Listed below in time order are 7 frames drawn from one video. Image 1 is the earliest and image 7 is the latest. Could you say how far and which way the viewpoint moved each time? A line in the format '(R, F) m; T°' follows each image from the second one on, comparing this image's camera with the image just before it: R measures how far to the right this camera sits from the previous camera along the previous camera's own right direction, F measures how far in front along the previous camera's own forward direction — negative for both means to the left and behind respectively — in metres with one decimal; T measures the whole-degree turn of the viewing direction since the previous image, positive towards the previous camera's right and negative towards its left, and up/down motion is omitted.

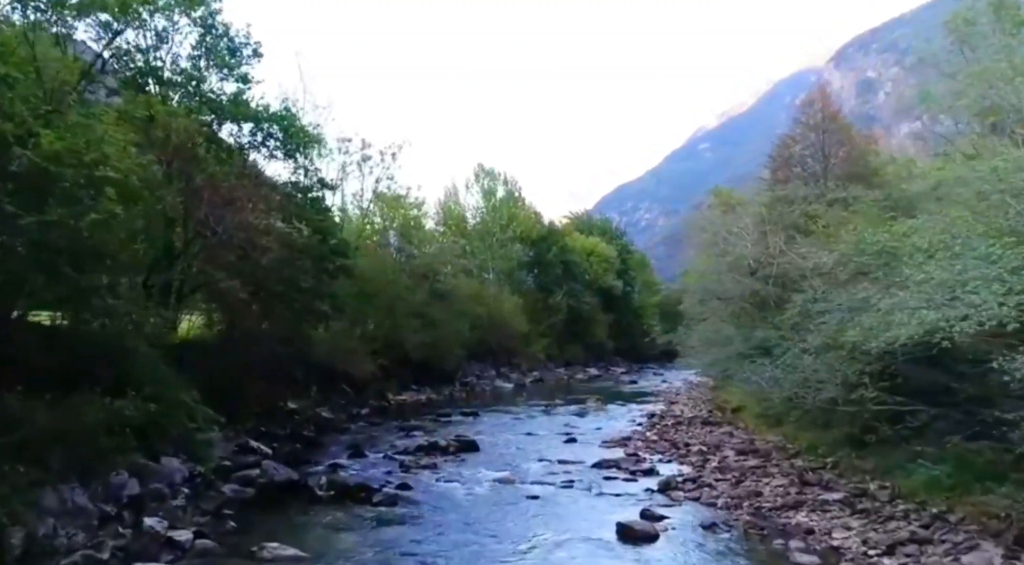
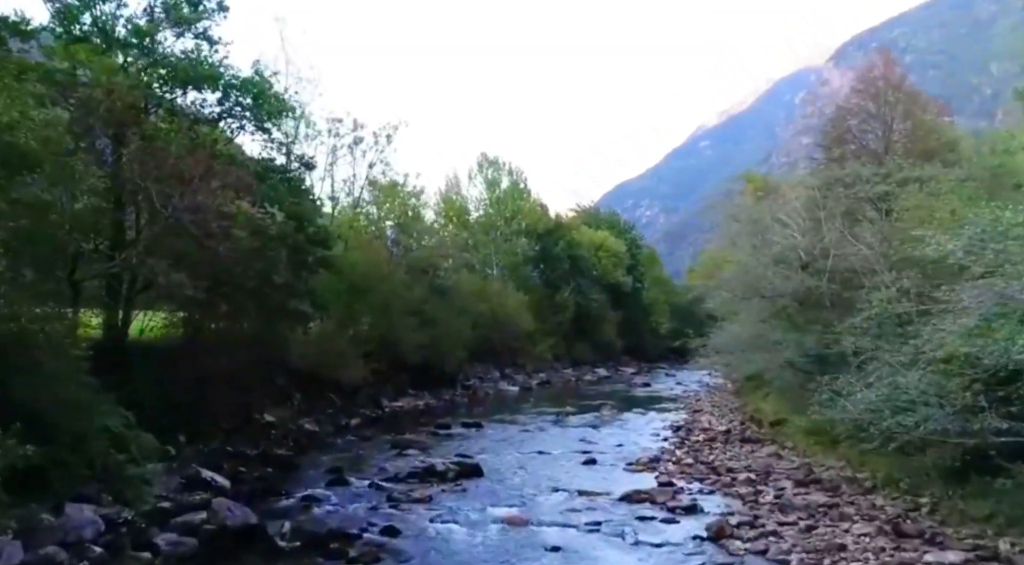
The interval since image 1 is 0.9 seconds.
(-0.2, +4.6) m; 0°
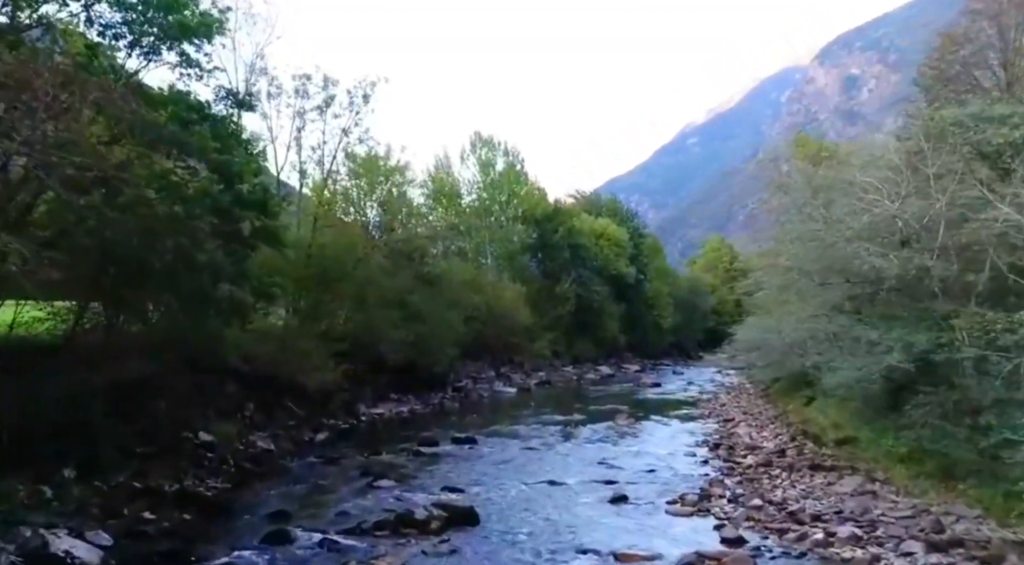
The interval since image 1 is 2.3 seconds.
(-0.3, +6.8) m; +1°
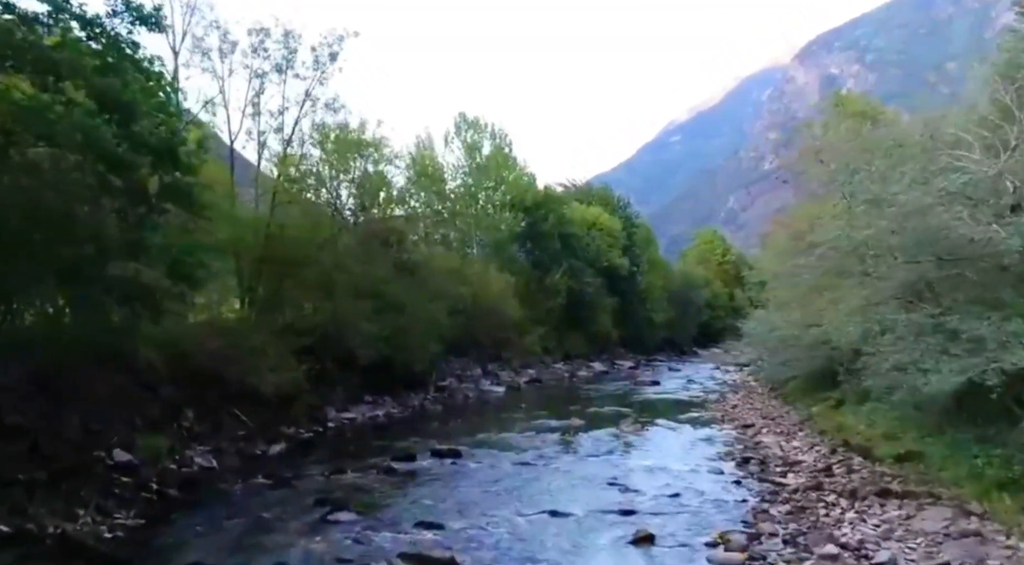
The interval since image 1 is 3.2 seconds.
(-0.2, +4.9) m; +1°
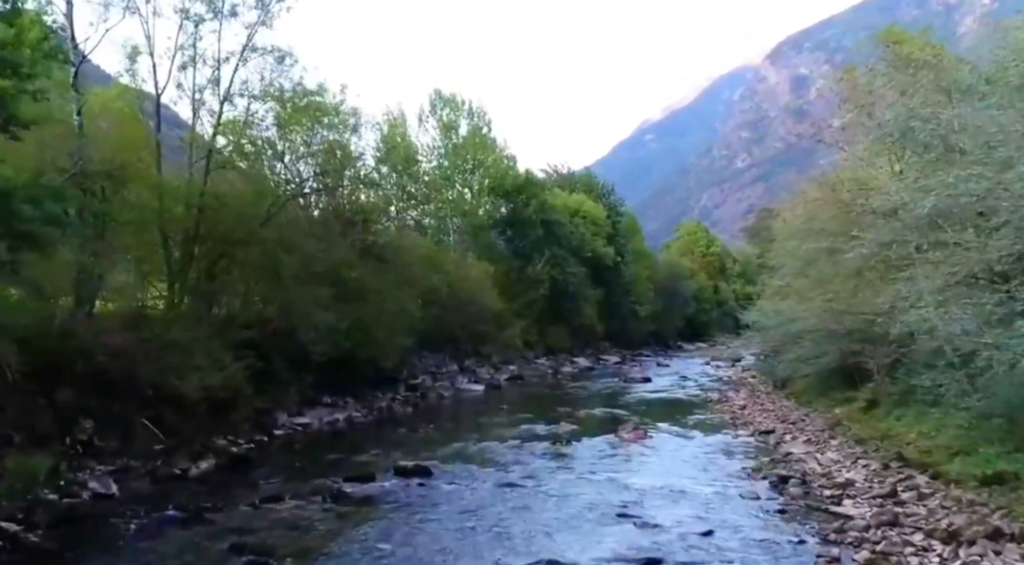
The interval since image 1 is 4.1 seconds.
(-0.1, +5.0) m; +1°
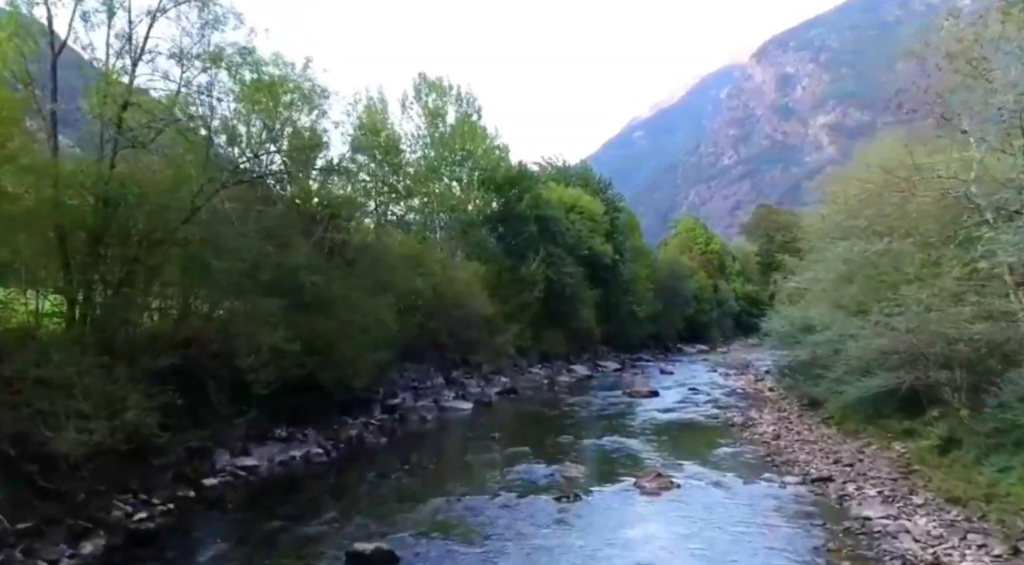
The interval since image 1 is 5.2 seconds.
(-0.1, +5.8) m; +1°
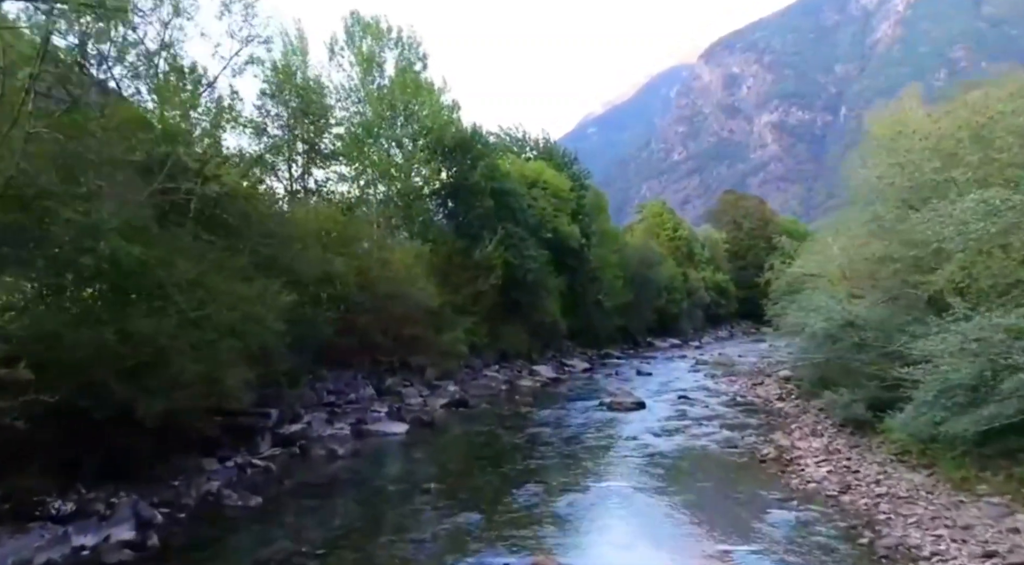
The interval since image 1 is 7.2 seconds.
(+0.4, +11.0) m; +3°
